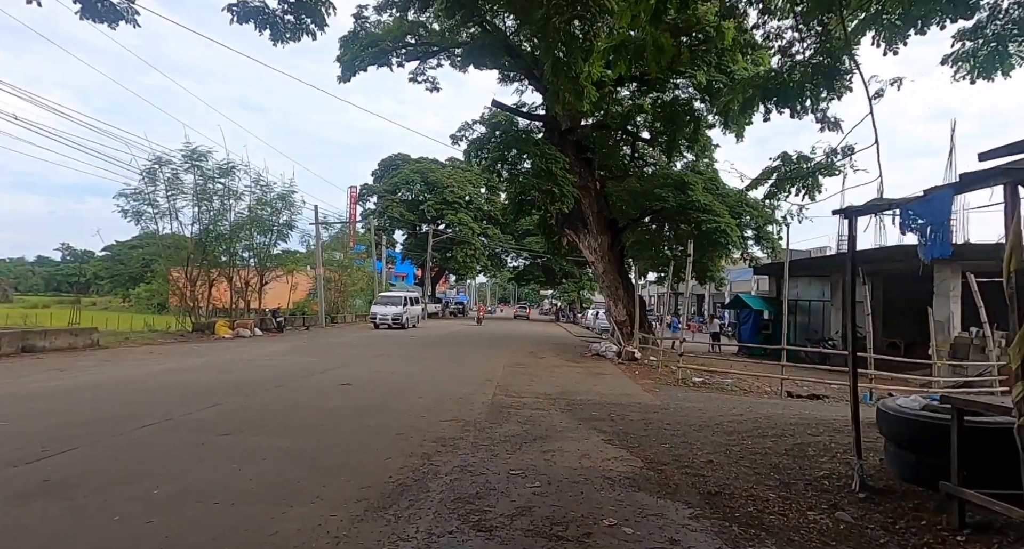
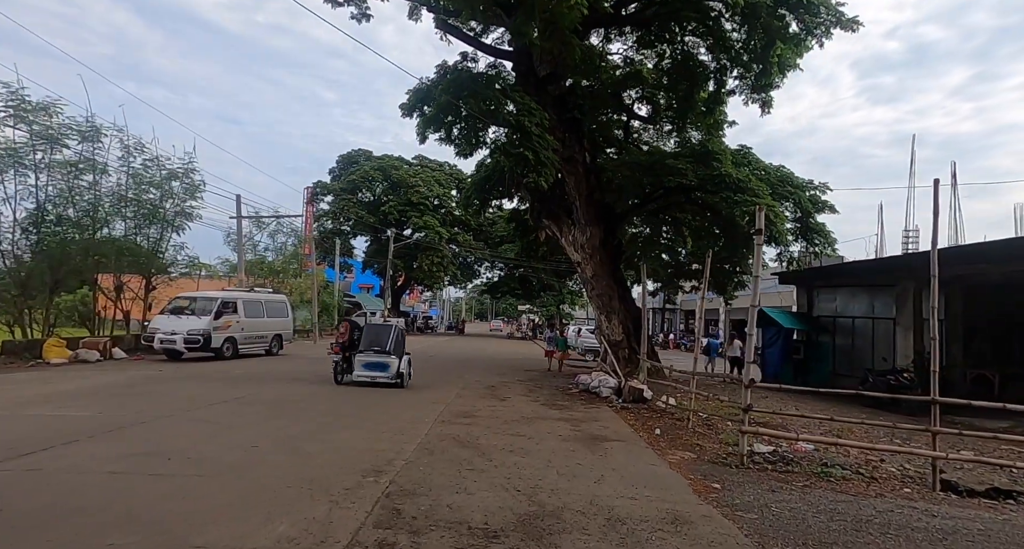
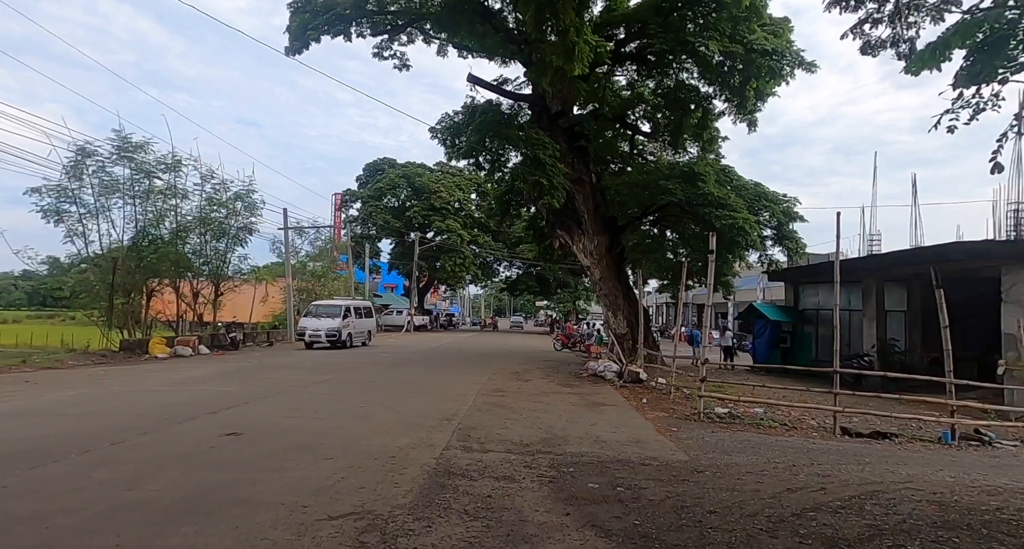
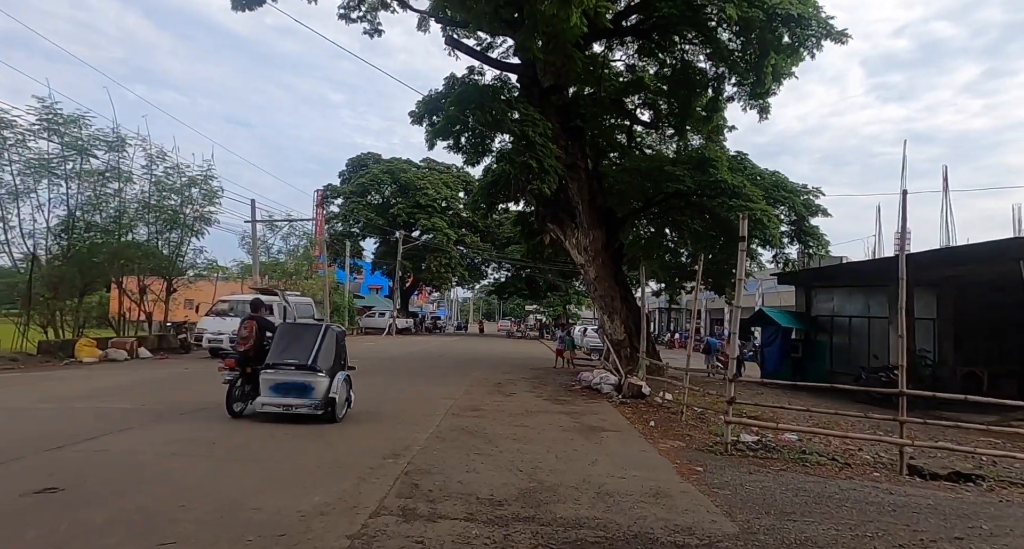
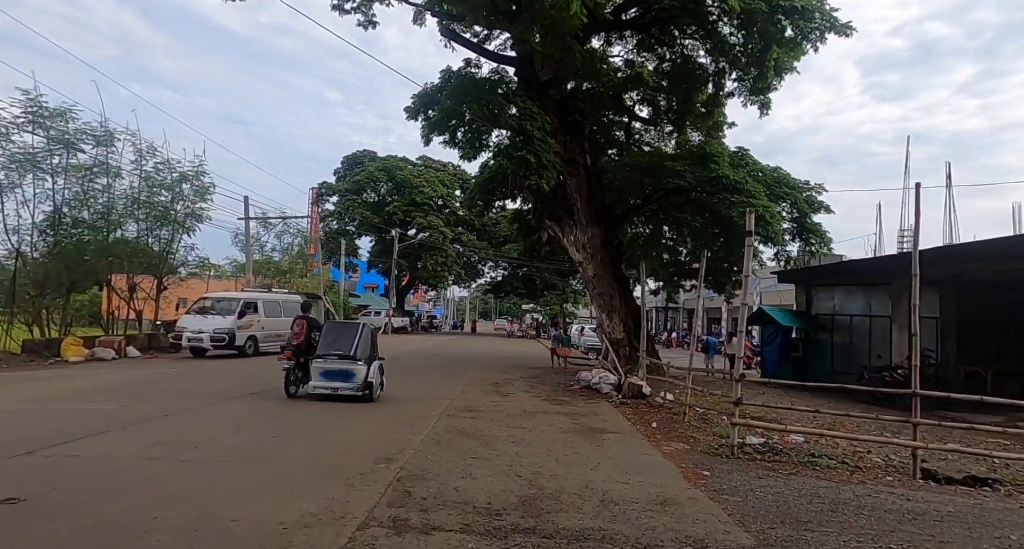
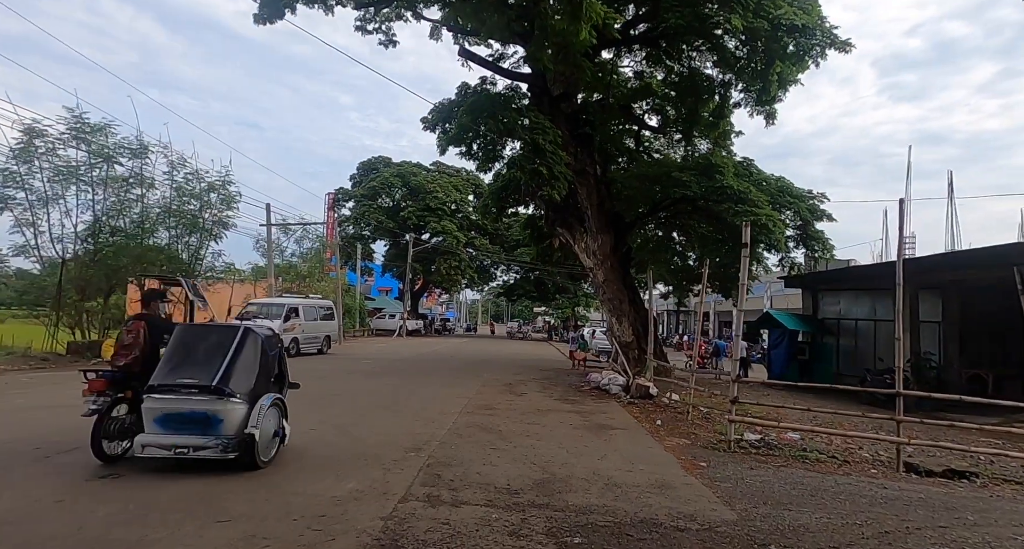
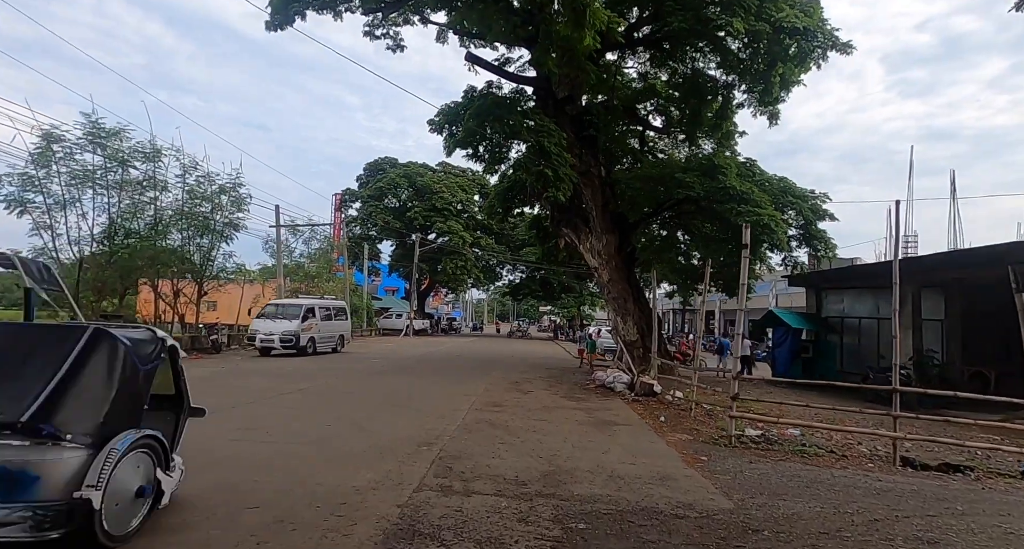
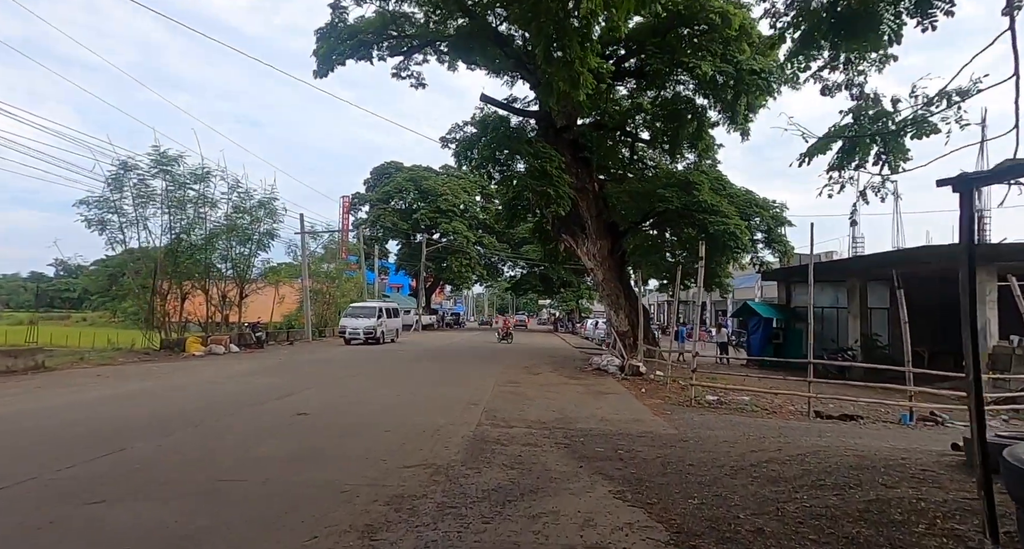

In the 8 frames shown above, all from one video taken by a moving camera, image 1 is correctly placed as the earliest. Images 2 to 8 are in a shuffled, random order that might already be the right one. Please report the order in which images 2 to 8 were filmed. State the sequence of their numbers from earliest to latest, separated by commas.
8, 3, 7, 6, 4, 5, 2
